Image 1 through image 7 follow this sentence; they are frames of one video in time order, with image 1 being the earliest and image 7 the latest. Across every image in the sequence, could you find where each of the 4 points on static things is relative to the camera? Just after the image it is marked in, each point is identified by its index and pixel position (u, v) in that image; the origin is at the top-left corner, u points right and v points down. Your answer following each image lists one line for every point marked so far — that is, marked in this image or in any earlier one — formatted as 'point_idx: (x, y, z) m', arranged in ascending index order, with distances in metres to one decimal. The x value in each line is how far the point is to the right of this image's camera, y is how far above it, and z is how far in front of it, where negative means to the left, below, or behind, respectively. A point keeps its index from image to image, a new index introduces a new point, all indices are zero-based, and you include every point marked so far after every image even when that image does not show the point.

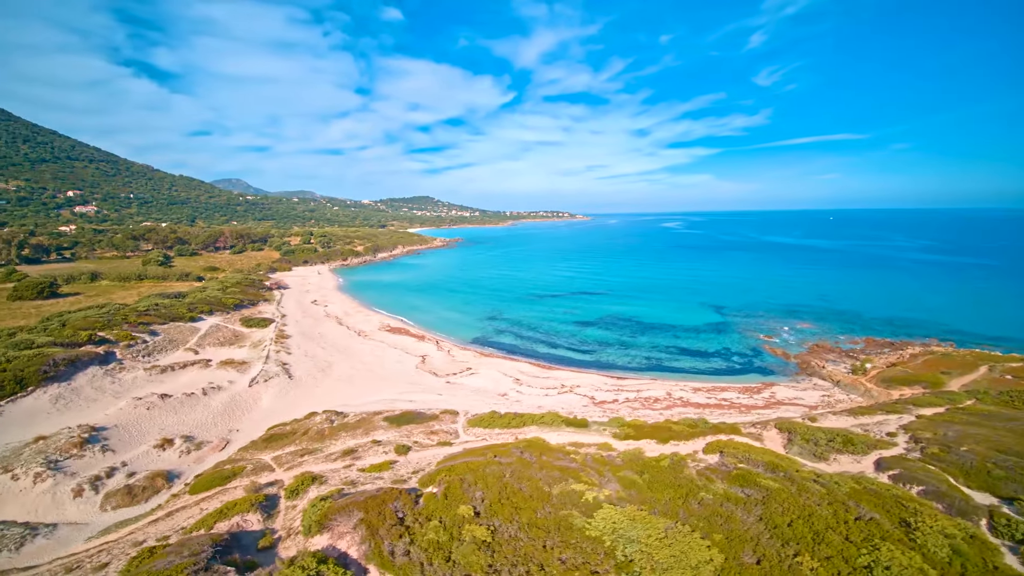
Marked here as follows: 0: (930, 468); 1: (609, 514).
0: (+15.4, -6.7, +16.8) m
1: (+2.3, -6.0, +12.0) m
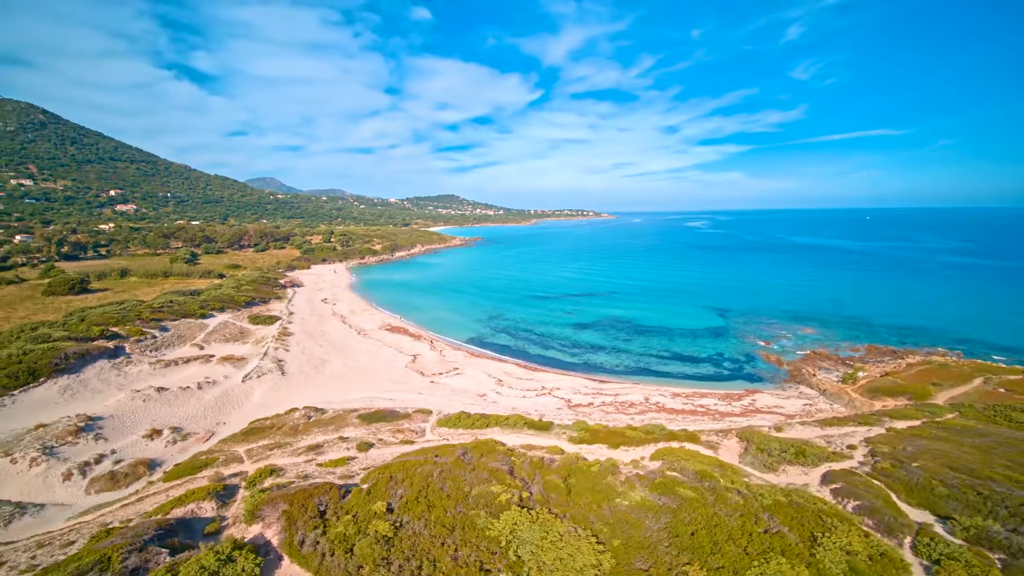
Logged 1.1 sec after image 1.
0: (+13.2, -7.2, +16.6) m
1: (-0.1, -6.3, +12.6) m
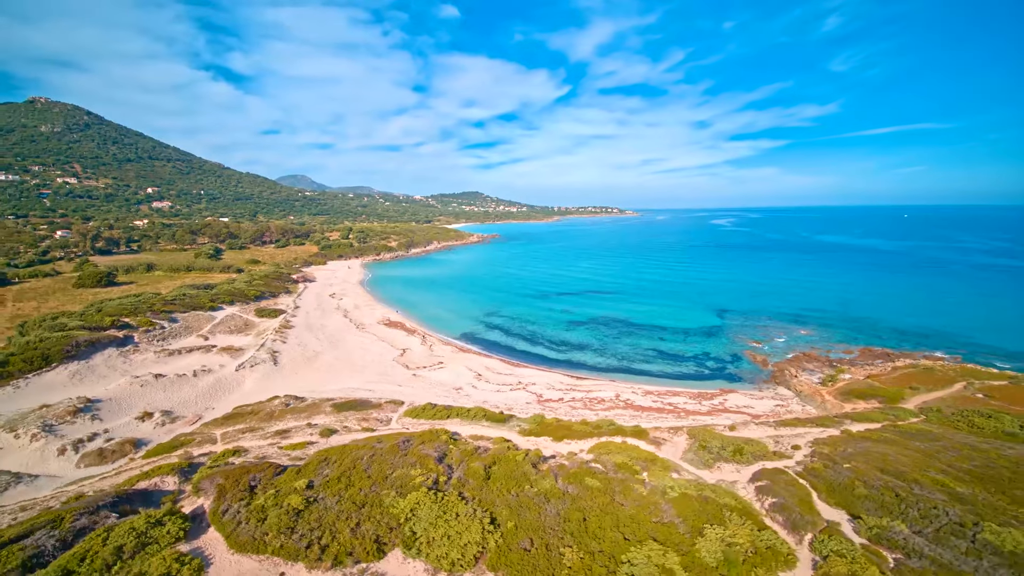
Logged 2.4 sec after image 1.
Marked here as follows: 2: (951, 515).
0: (+10.6, -7.2, +17.0) m
1: (-2.9, -6.3, +13.7) m
2: (+13.6, -7.1, +14.2) m
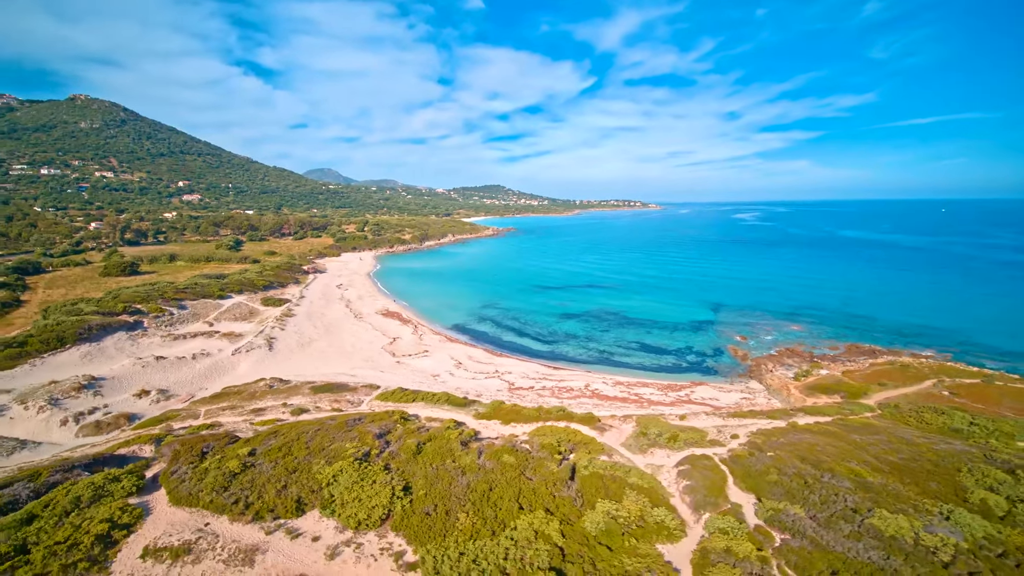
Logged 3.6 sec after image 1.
0: (+8.0, -7.0, +17.8) m
1: (-5.6, -5.9, +15.2) m
2: (+10.9, -6.9, +14.9) m
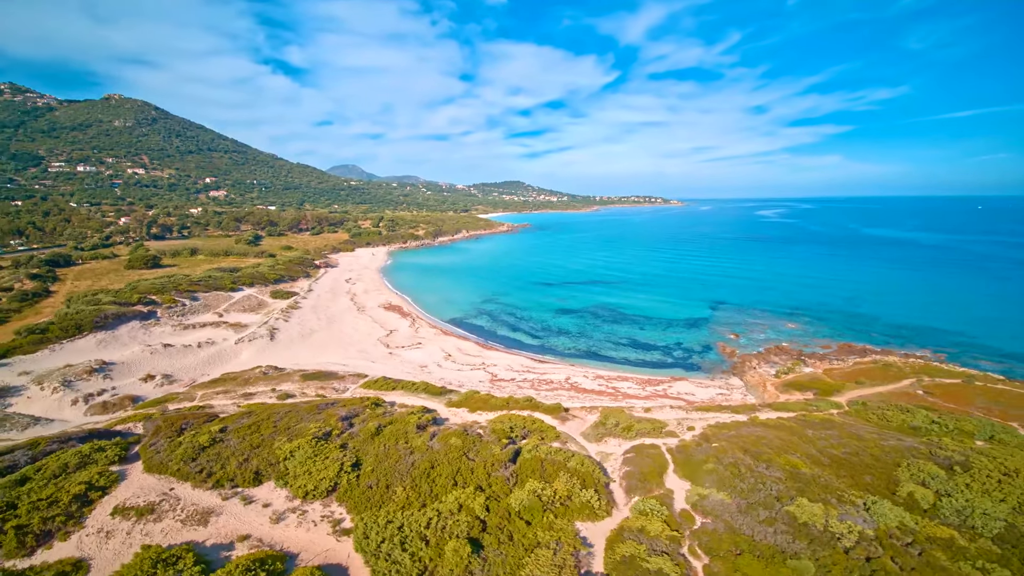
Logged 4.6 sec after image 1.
0: (+6.1, -6.8, +18.6) m
1: (-7.6, -5.7, +16.6) m
2: (+8.9, -6.8, +15.6) m
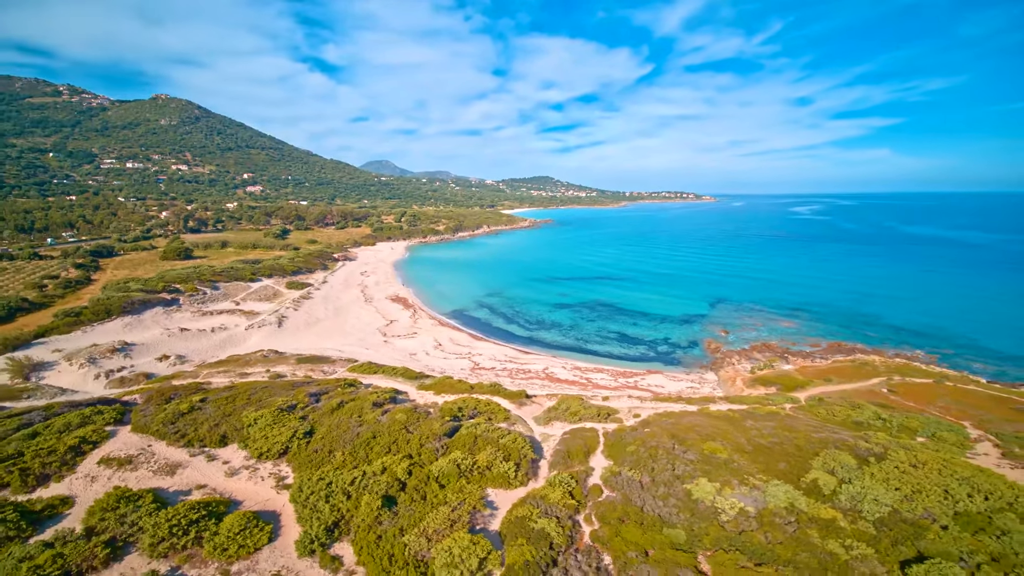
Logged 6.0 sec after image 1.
0: (+3.7, -6.6, +20.1) m
1: (-10.1, -5.2, +19.0) m
2: (+6.2, -6.7, +16.8) m
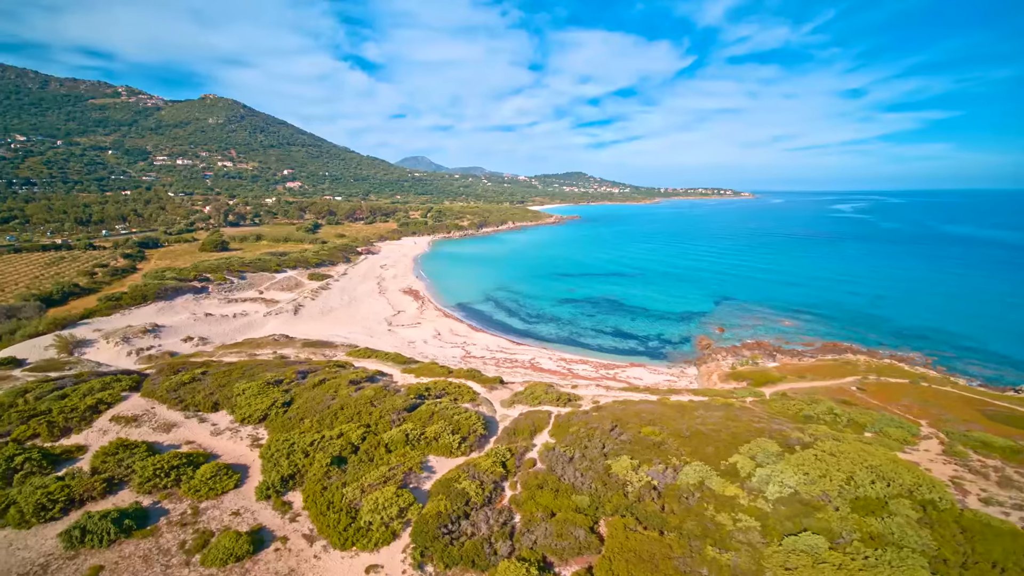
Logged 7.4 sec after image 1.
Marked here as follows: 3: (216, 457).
0: (+1.7, -6.3, +21.8) m
1: (-12.1, -4.7, +21.7) m
2: (+4.0, -6.4, +18.4) m
3: (-11.0, -6.3, +17.0) m
